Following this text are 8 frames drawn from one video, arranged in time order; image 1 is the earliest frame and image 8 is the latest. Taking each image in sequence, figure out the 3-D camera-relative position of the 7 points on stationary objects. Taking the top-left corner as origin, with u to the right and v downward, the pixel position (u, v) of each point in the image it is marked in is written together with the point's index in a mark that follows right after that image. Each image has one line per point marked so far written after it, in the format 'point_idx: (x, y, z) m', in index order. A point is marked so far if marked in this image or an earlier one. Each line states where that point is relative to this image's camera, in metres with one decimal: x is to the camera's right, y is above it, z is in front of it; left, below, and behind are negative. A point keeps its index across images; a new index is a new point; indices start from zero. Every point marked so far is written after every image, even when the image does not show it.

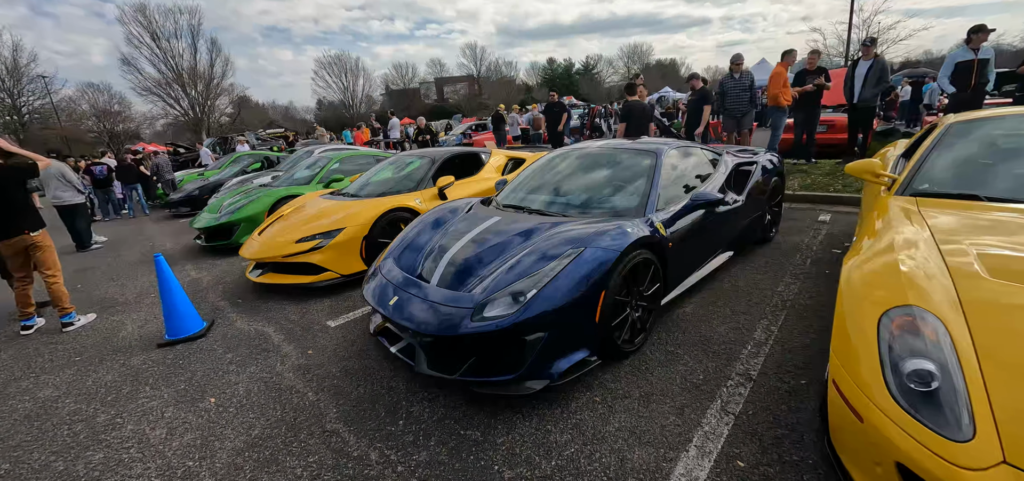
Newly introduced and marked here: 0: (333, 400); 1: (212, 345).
0: (-1.1, -0.9, +2.5) m
1: (-2.3, -0.8, +3.3) m
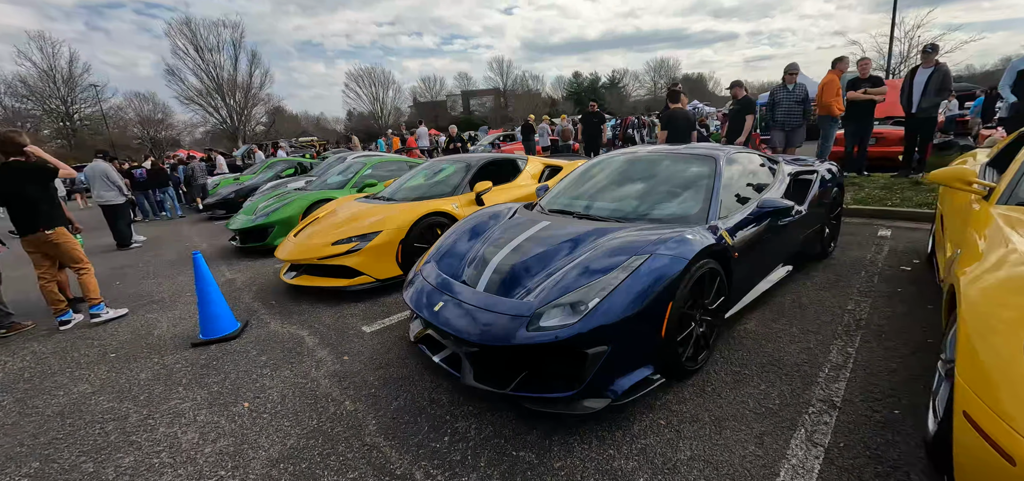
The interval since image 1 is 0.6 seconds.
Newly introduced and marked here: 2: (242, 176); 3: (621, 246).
0: (-0.8, -0.9, +2.3) m
1: (-2.0, -0.8, +3.2) m
2: (-8.1, +1.9, +12.6) m
3: (+0.6, 0.0, +2.4) m
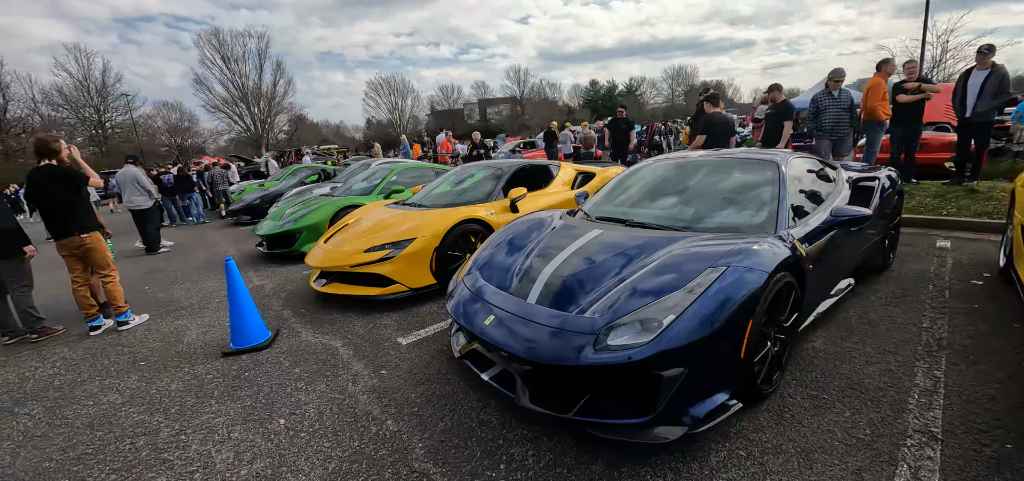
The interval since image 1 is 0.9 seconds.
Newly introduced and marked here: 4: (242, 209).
0: (-0.5, -1.0, +2.1) m
1: (-1.7, -0.8, +3.0) m
2: (-7.4, +1.8, +12.7) m
3: (+0.9, -0.1, +2.2) m
4: (-6.1, +0.7, +9.5) m
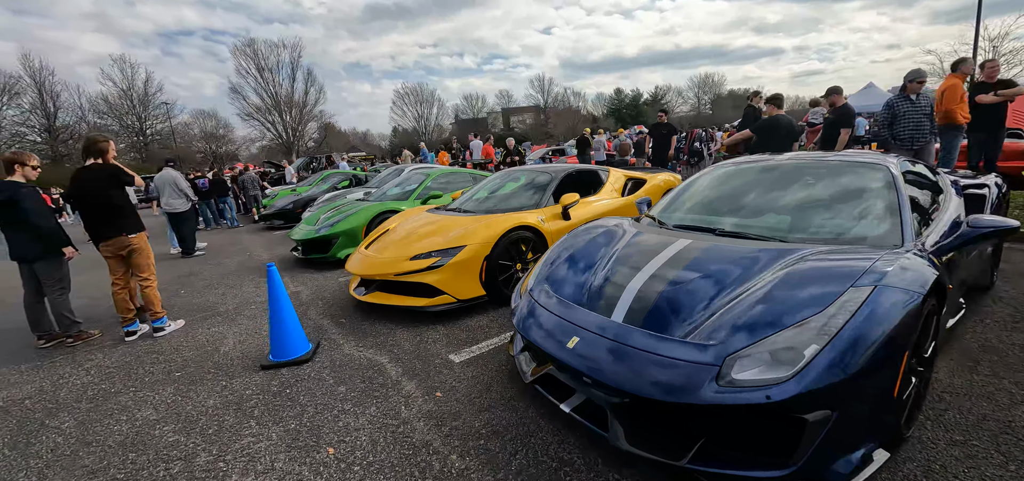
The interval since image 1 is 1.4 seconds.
0: (-0.1, -1.0, +1.8) m
1: (-1.3, -0.9, +2.8) m
2: (-6.5, +1.6, +12.7) m
3: (+1.3, -0.1, +1.9) m
4: (-5.3, +0.6, +9.5) m
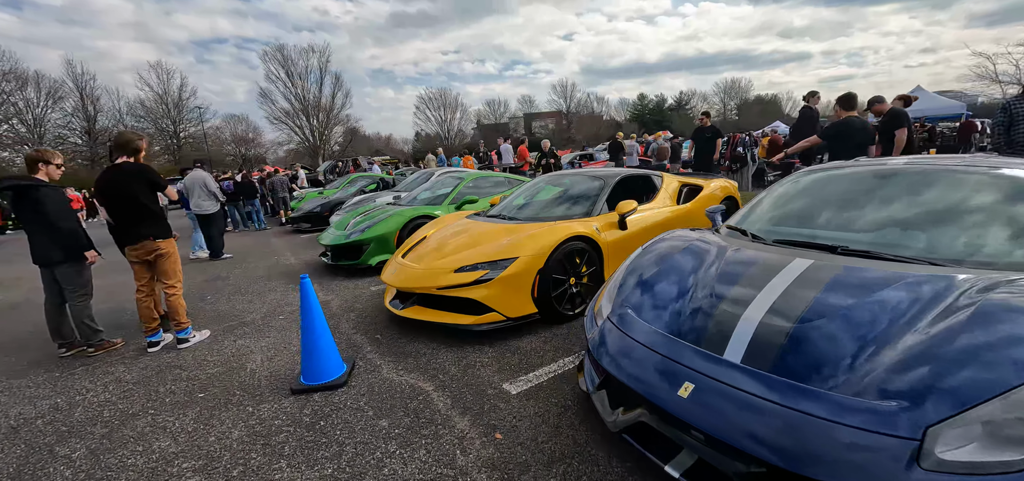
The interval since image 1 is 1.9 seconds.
0: (+0.2, -1.1, +1.4) m
1: (-0.9, -0.9, +2.4) m
2: (-5.6, +1.5, +12.6) m
3: (+1.7, -0.2, +1.4) m
4: (-4.7, +0.5, +9.3) m
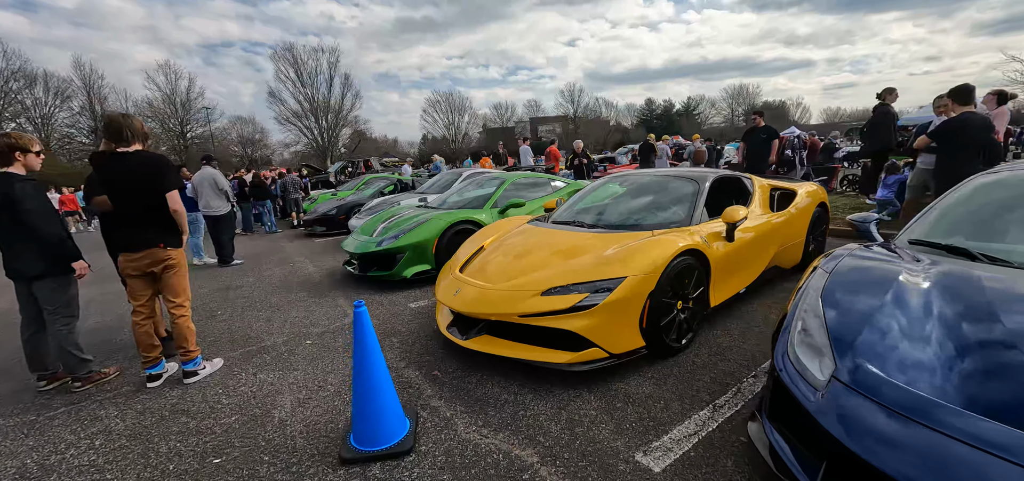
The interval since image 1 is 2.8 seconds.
0: (+0.8, -1.1, +0.7) m
1: (-0.3, -1.0, +1.8) m
2: (-5.0, +1.4, +12.0) m
3: (+2.2, -0.3, +0.7) m
4: (-4.0, +0.4, +8.7) m
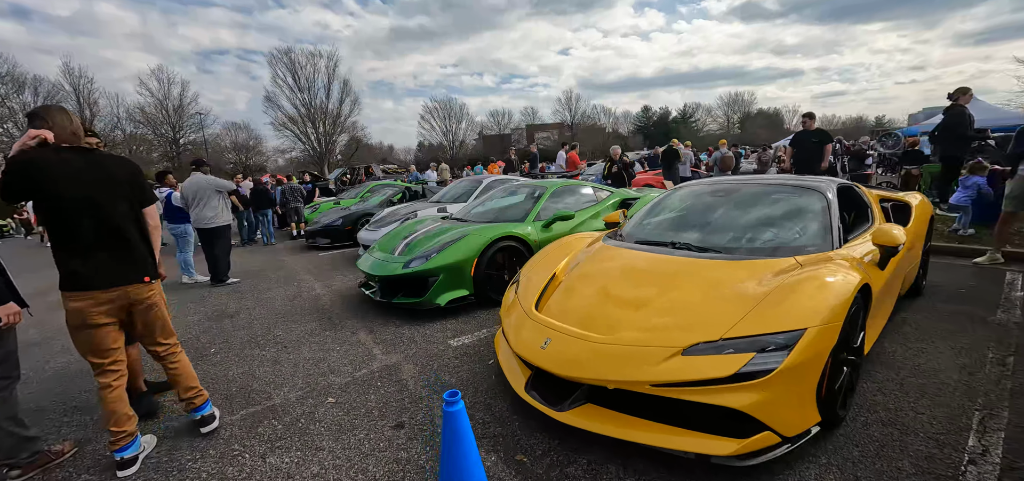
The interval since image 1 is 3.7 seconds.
0: (+1.3, -1.2, 0.0) m
1: (+0.2, -1.1, +1.0) m
2: (-4.6, +1.1, +11.2) m
3: (+2.8, -0.4, 0.0) m
4: (-3.6, +0.2, +7.9) m
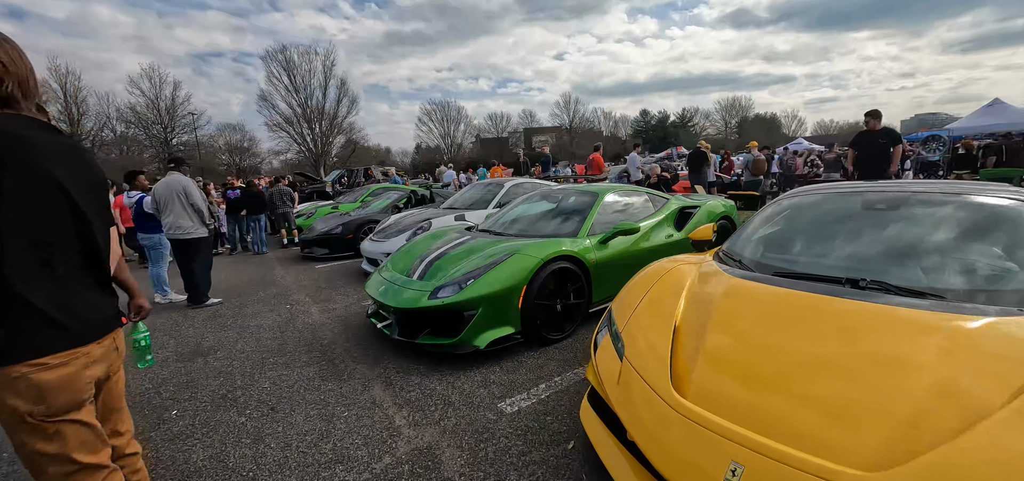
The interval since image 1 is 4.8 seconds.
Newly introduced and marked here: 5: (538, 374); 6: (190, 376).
0: (+1.8, -1.4, -0.8) m
1: (+0.6, -1.3, +0.2) m
2: (-4.3, +0.9, +10.4) m
3: (+3.2, -0.5, -0.8) m
4: (-3.2, 0.0, +7.0) m
5: (+0.2, -0.8, +2.7) m
6: (-2.3, -1.0, +3.0) m
